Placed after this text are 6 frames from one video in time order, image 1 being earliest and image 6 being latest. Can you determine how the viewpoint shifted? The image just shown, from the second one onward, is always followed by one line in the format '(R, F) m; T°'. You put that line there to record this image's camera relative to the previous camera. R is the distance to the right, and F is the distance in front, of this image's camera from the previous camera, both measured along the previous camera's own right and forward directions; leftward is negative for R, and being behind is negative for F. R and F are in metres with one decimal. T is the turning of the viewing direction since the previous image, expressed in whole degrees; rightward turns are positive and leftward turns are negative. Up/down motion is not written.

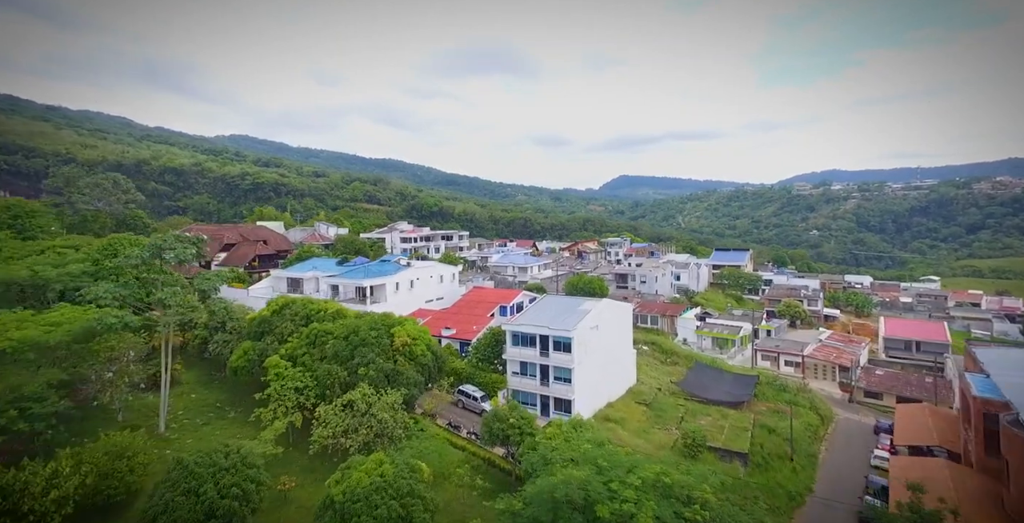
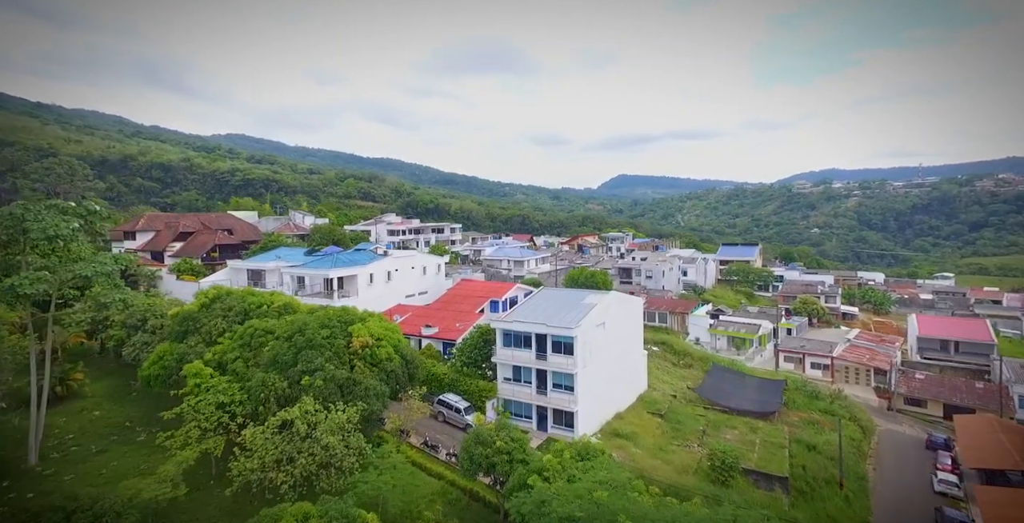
(+0.2, +3.5) m; 0°
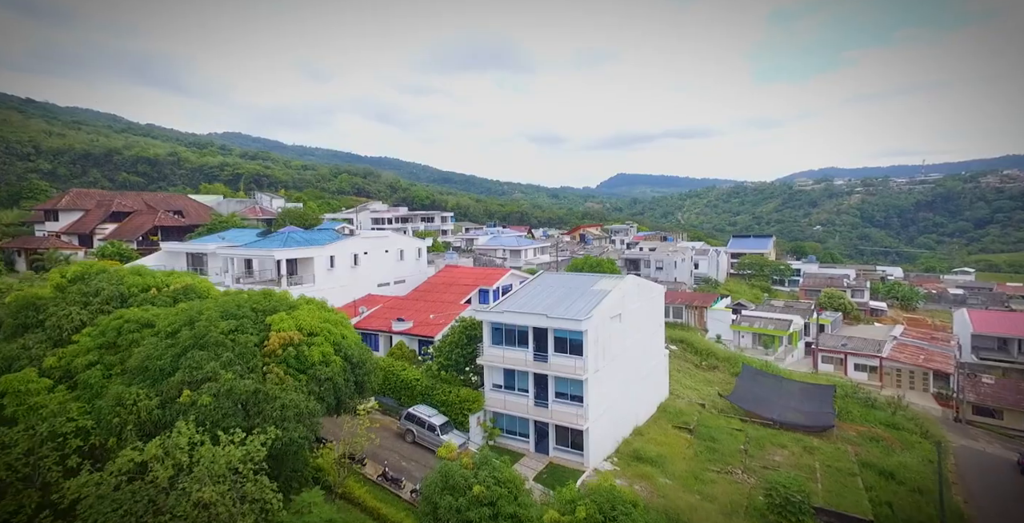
(+0.2, +4.1) m; 0°
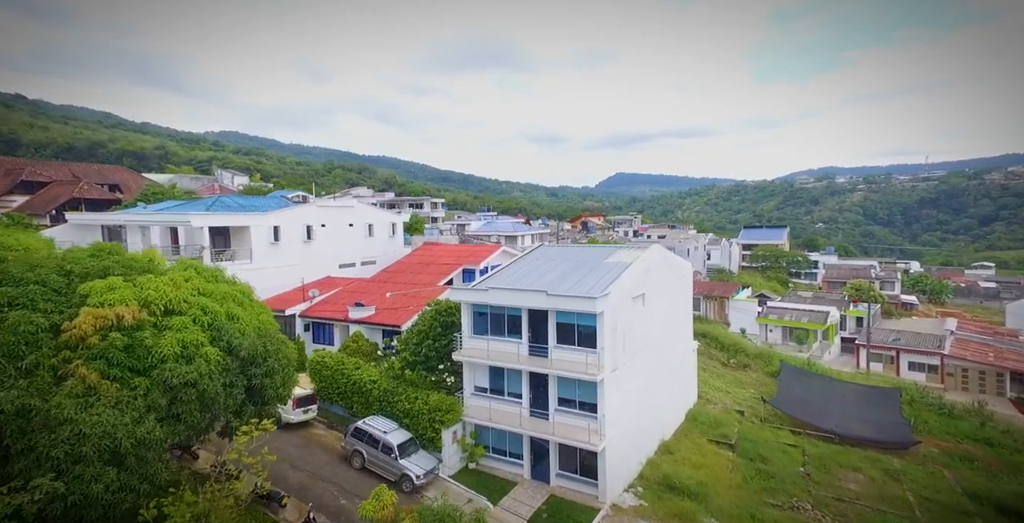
(+0.2, +3.8) m; 0°
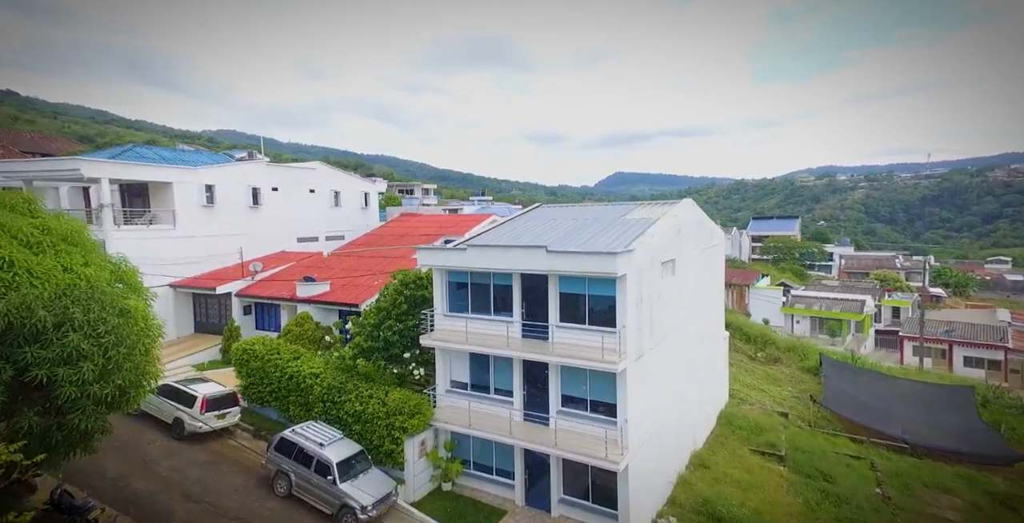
(+0.2, +2.8) m; 0°
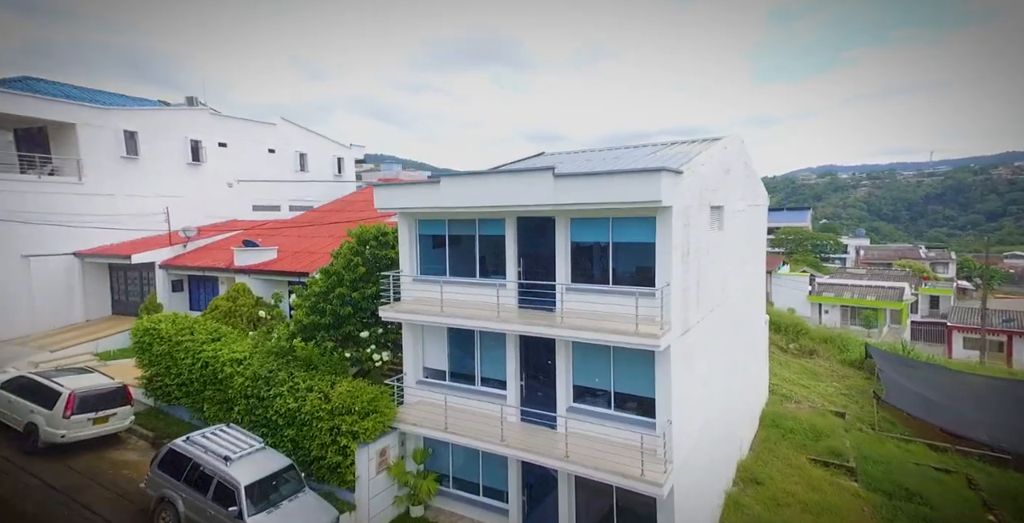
(+0.1, +2.2) m; 0°
